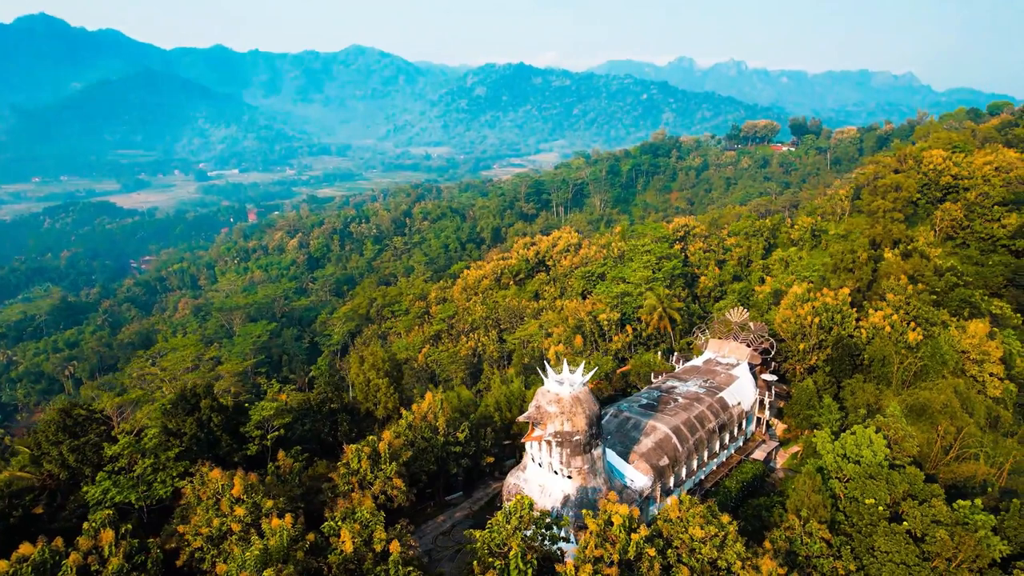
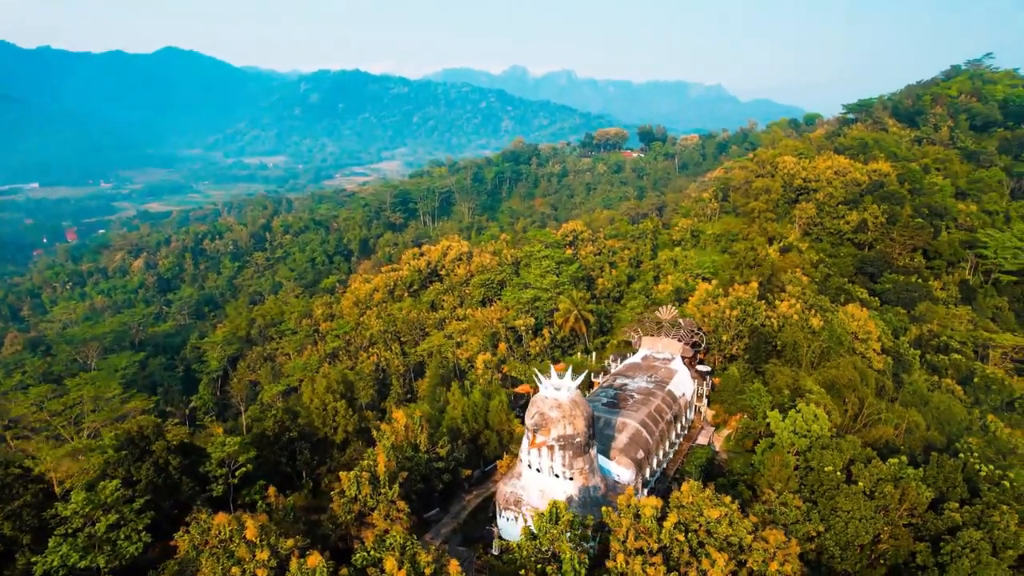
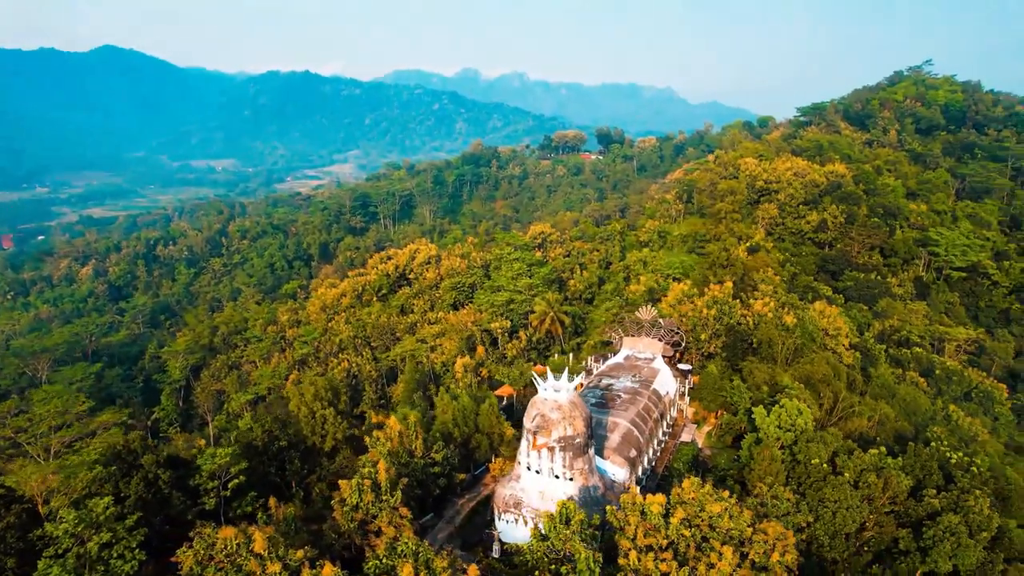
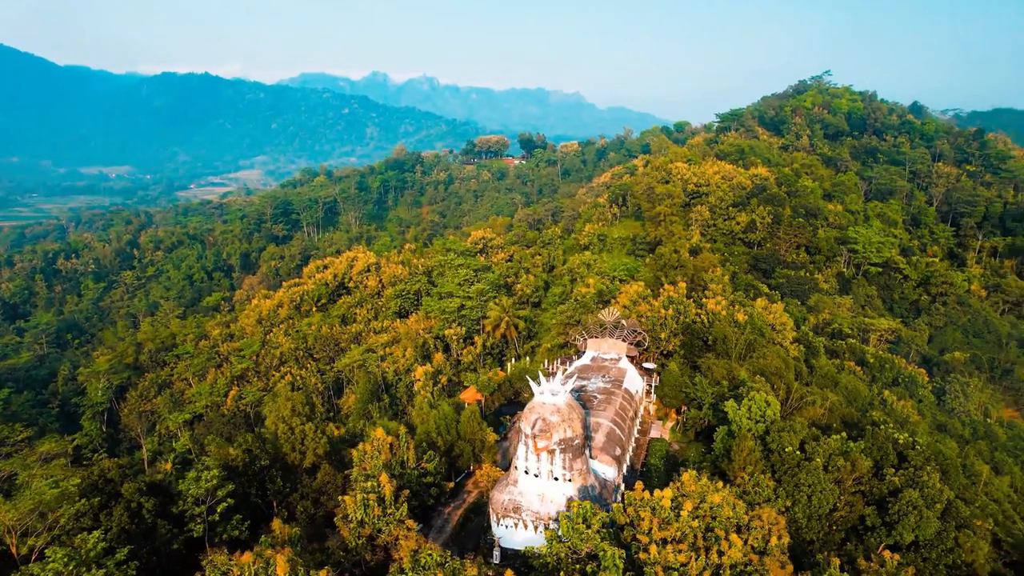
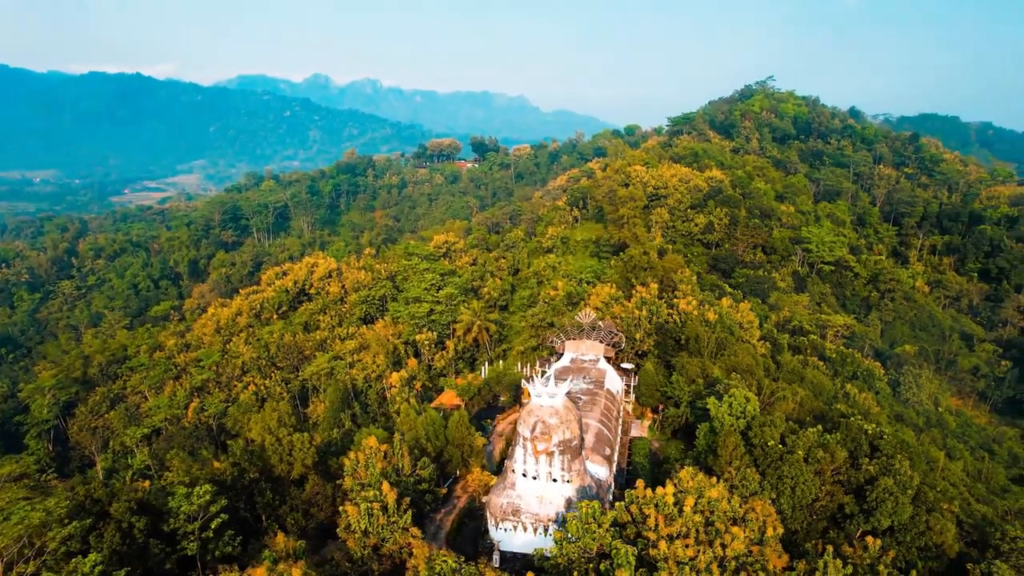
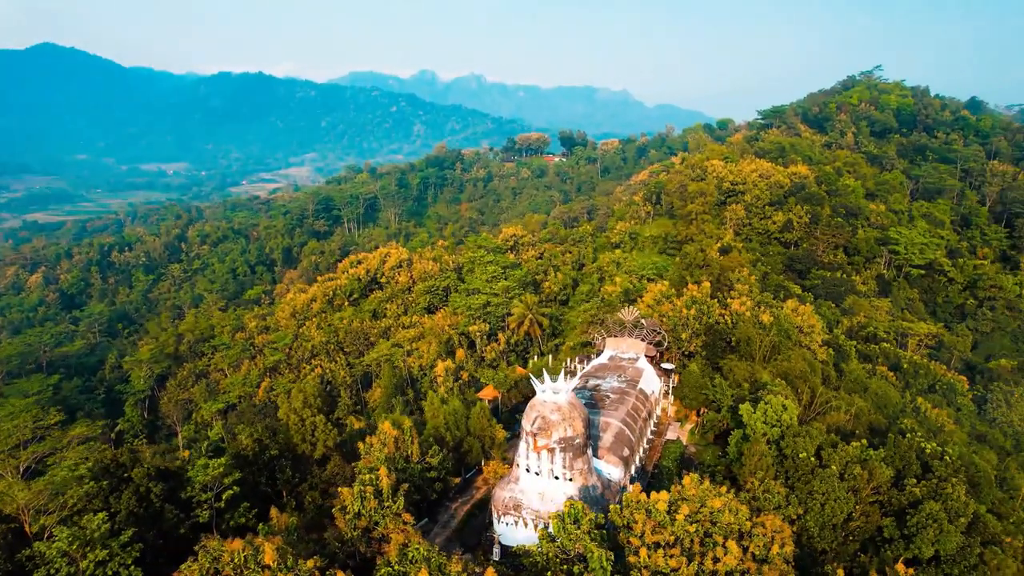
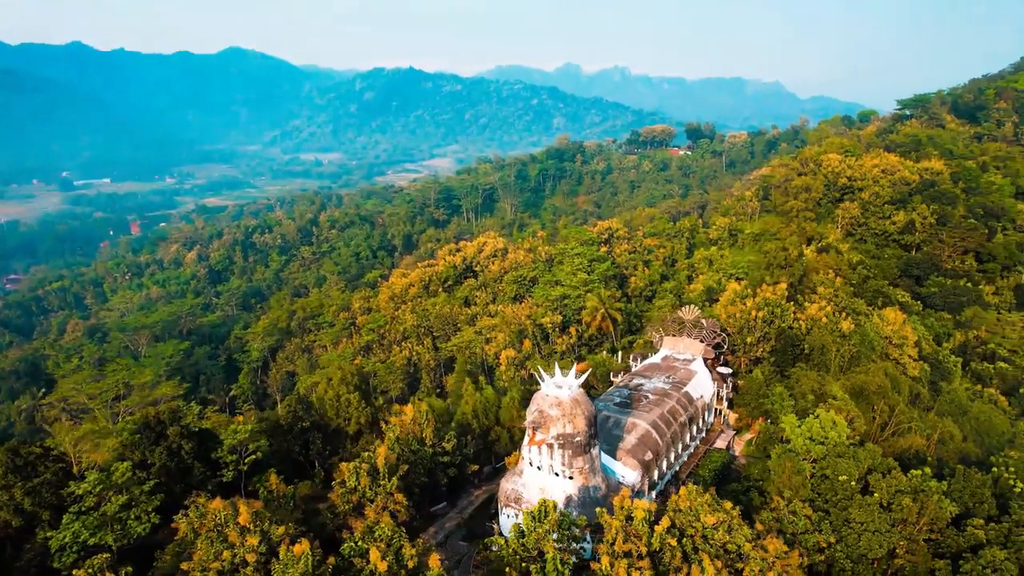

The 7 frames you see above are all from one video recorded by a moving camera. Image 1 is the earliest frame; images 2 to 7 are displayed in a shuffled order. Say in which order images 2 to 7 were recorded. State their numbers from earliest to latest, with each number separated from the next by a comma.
7, 2, 3, 6, 4, 5
